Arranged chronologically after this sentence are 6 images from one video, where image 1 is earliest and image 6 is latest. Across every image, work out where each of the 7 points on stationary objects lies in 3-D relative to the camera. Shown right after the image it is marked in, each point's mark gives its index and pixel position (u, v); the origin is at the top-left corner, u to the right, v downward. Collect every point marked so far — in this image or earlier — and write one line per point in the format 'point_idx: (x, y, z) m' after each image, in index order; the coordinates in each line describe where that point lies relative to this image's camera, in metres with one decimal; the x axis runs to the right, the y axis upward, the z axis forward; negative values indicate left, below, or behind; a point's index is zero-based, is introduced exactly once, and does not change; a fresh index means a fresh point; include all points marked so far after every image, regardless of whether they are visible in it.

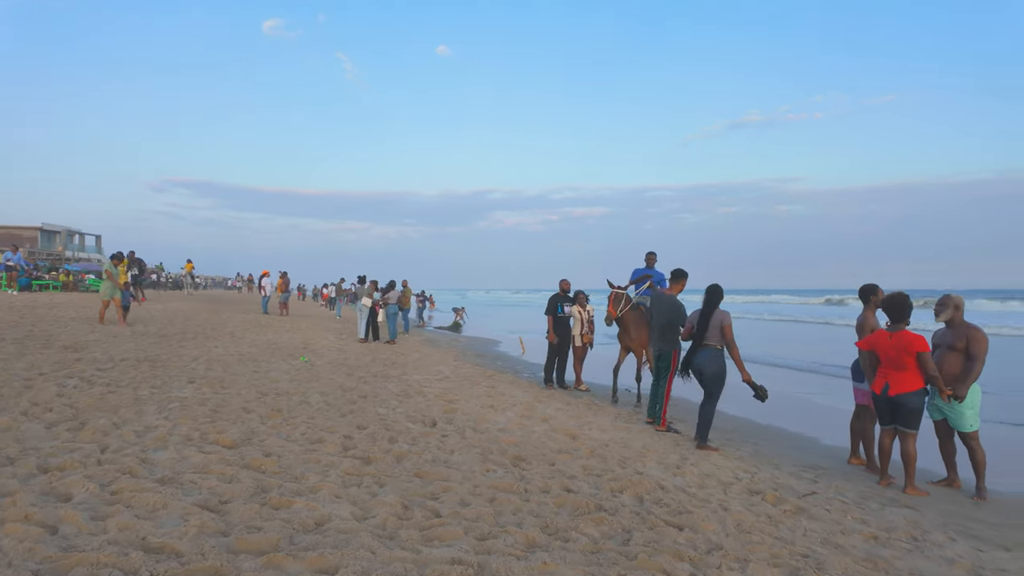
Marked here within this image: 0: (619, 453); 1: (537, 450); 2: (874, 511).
0: (+1.3, -2.0, +6.9) m
1: (+0.3, -1.9, +6.7) m
2: (+3.4, -2.1, +5.6) m
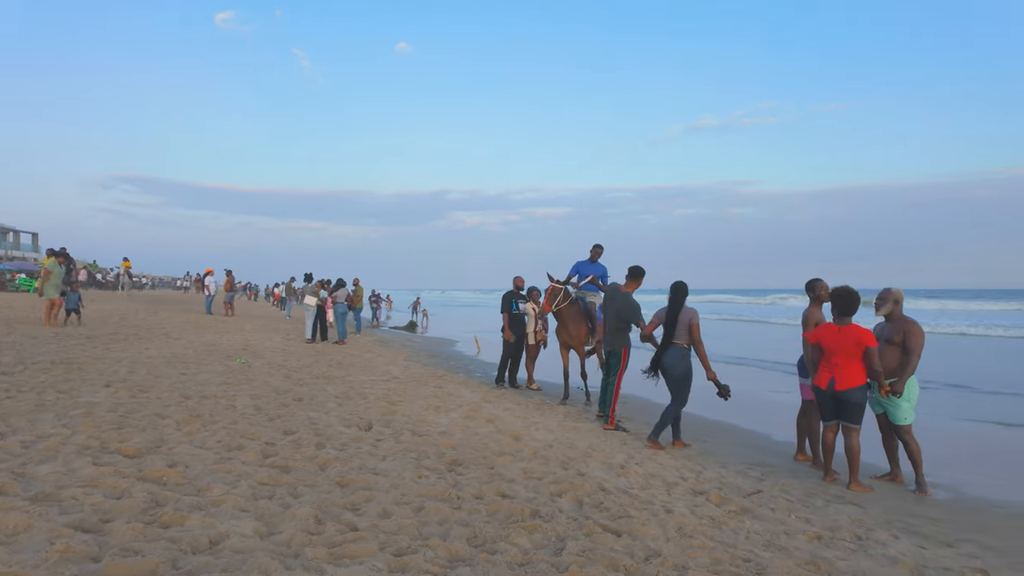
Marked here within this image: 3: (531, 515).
0: (+0.6, -1.9, +6.6) m
1: (-0.4, -1.8, +6.3) m
2: (+2.8, -2.1, +5.4) m
3: (+0.1, -1.8, +4.5) m
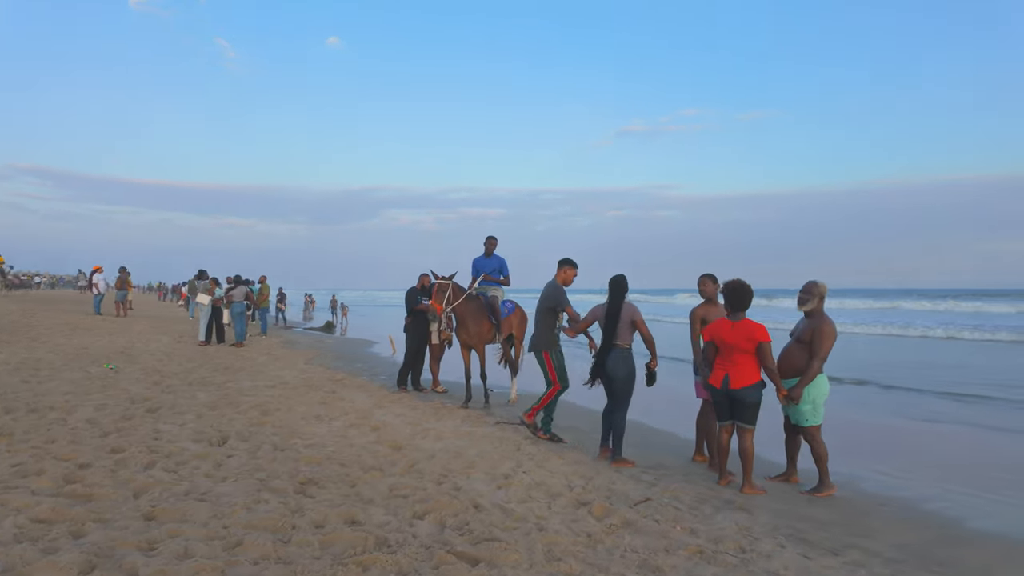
0: (-0.7, -1.8, +6.0) m
1: (-1.6, -1.7, +5.6) m
2: (+1.7, -2.0, +5.0) m
3: (-0.9, -1.7, +3.8) m
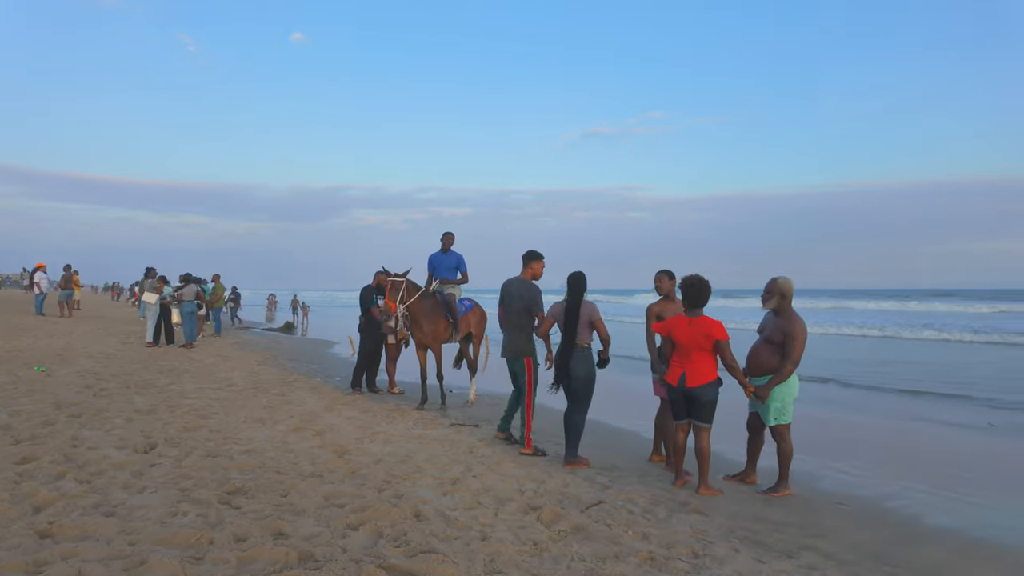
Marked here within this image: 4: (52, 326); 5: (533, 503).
0: (-1.2, -1.8, +5.6) m
1: (-2.1, -1.7, +5.2) m
2: (+1.2, -1.9, +4.9) m
3: (-1.3, -1.6, +3.5) m
4: (-15.6, -1.3, +19.8) m
5: (+0.2, -1.9, +5.0) m
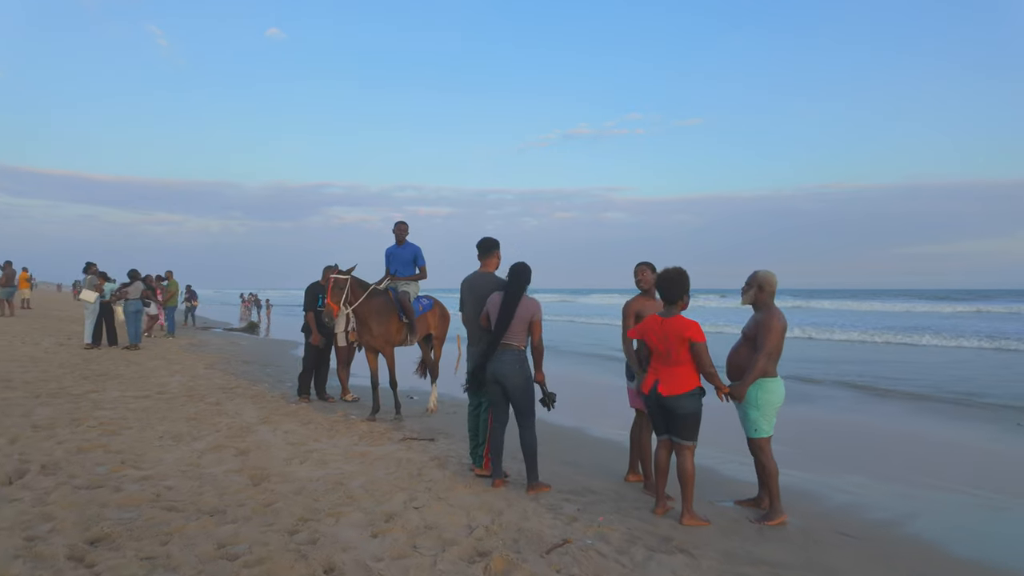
0: (-1.6, -1.7, +4.7) m
1: (-2.5, -1.6, +4.2) m
2: (+0.8, -1.9, +4.0) m
3: (-1.6, -1.6, +2.5) m
4: (-16.5, -1.2, +18.3) m
5: (-0.2, -1.8, +4.1) m
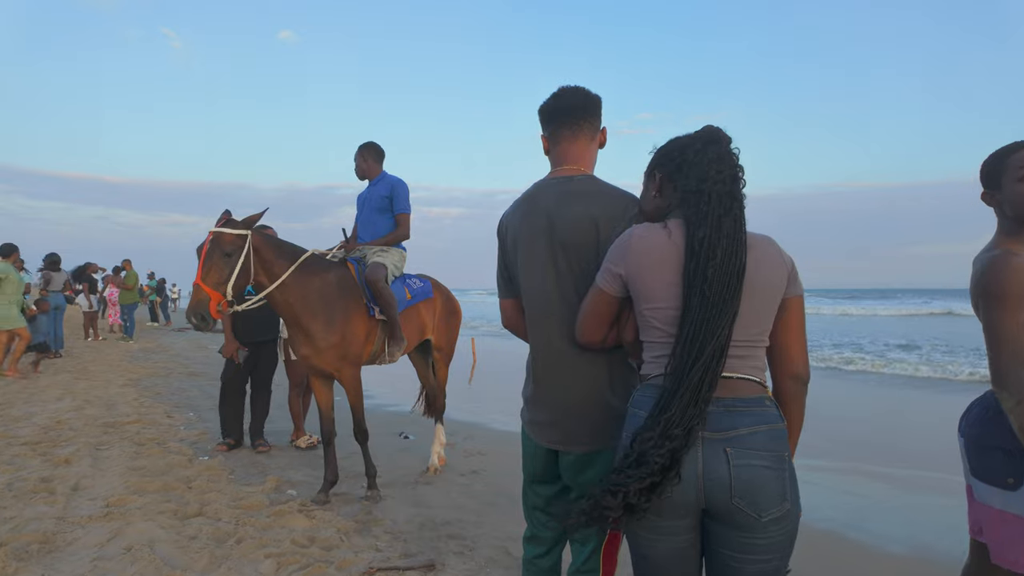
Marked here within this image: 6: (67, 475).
0: (-1.1, -1.5, +0.8) m
1: (-2.0, -1.4, +0.4) m
2: (+1.3, -1.6, +0.1) m
3: (-1.2, -1.3, -1.3) m
4: (-15.8, -1.0, +14.7) m
5: (+0.3, -1.6, +0.2) m
6: (-3.7, -1.5, +4.8) m
